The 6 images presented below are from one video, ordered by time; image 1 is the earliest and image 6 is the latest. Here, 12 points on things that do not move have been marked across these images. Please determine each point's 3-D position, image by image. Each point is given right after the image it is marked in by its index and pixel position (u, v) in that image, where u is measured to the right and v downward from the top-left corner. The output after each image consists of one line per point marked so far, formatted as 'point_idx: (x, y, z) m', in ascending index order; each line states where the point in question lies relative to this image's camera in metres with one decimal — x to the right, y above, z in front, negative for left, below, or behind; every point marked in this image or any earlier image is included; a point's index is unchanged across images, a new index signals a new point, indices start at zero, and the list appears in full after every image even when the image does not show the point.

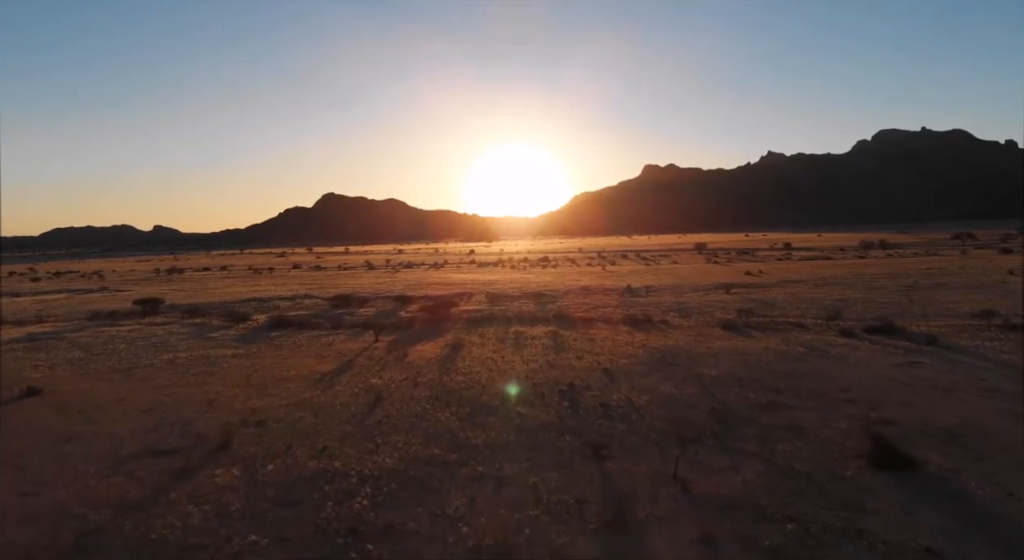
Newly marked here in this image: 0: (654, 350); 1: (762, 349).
0: (+4.9, -2.4, +19.1) m
1: (+8.6, -2.4, +19.2) m
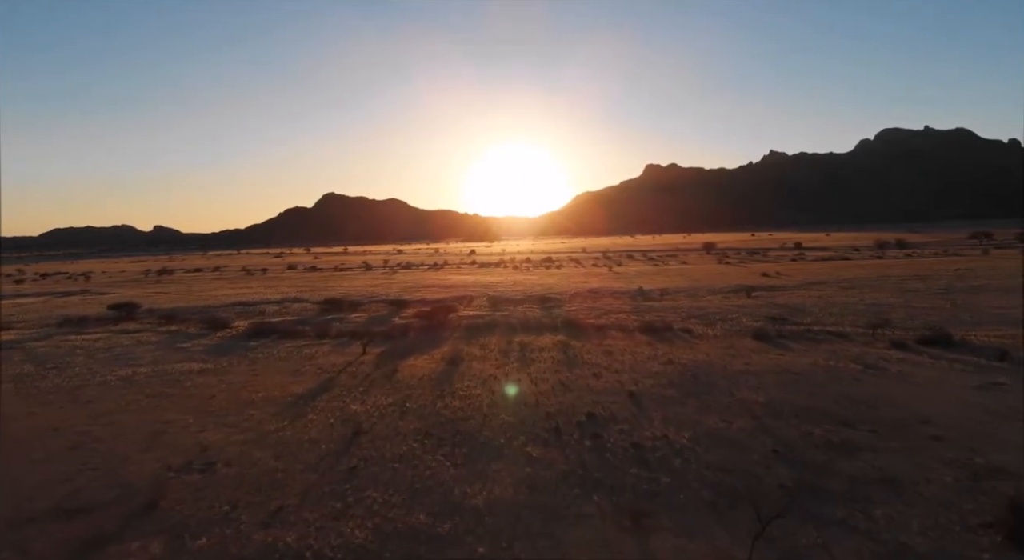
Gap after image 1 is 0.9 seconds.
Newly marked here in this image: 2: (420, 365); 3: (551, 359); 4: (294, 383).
0: (+5.1, -2.5, +16.5) m
1: (+8.8, -2.6, +16.5) m
2: (-2.9, -2.7, +17.9) m
3: (+1.2, -2.5, +17.8) m
4: (-6.5, -3.1, +16.6) m
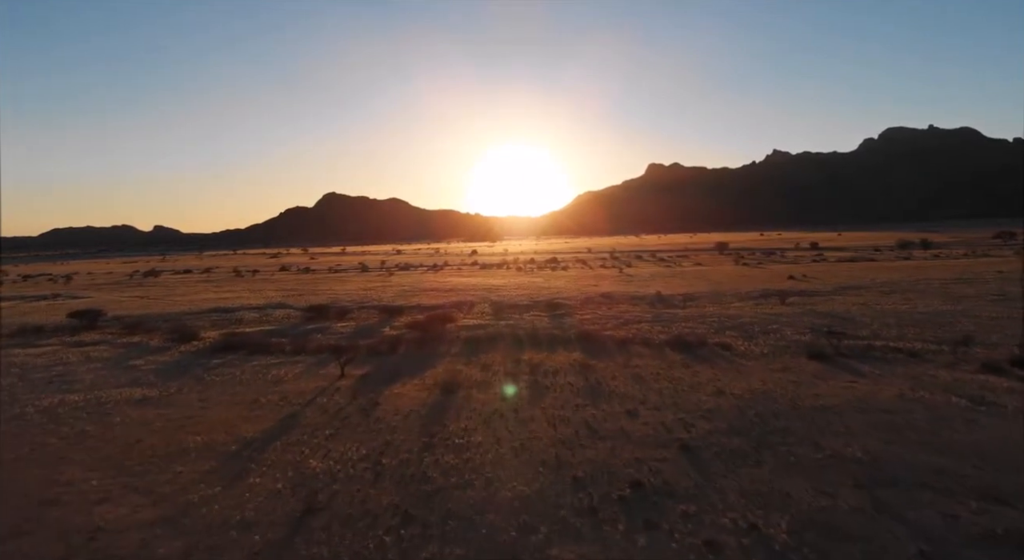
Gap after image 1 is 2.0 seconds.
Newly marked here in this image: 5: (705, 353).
0: (+5.3, -2.8, +13.0) m
1: (+9.0, -2.8, +13.1) m
2: (-2.7, -3.0, +14.5) m
3: (+1.5, -2.8, +14.4) m
4: (-6.3, -3.4, +13.2) m
5: (+6.4, -2.4, +18.4) m
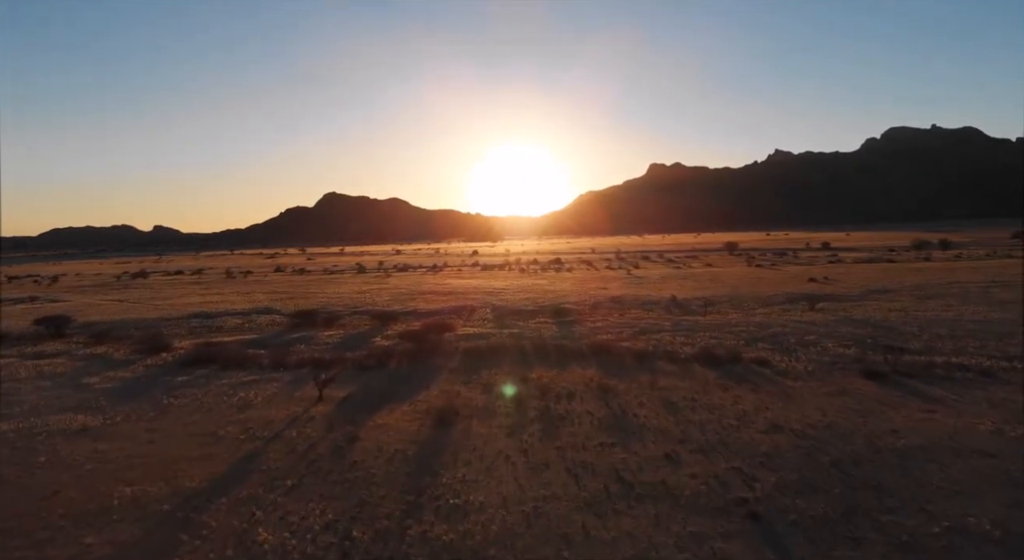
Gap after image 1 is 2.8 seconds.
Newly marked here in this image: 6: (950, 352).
0: (+5.5, -3.0, +10.6) m
1: (+9.2, -3.0, +10.6) m
2: (-2.5, -3.2, +12.0) m
3: (+1.7, -3.0, +11.9) m
4: (-6.1, -3.5, +10.7) m
5: (+6.5, -2.6, +15.9) m
6: (+13.7, -2.2, +17.6) m
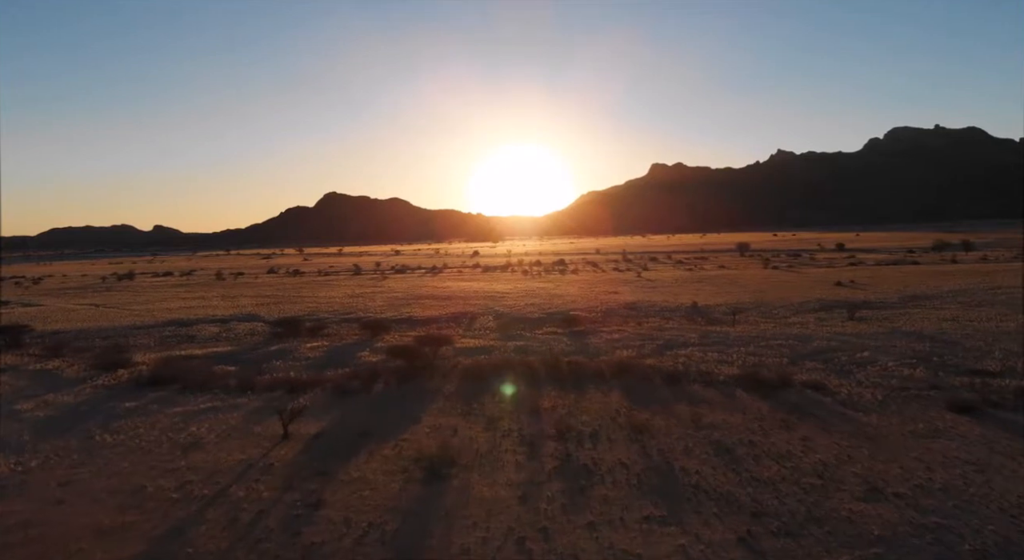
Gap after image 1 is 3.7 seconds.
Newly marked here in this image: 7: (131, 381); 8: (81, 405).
0: (+5.7, -3.2, +7.8) m
1: (+9.4, -3.2, +7.9) m
2: (-2.3, -3.4, +9.3) m
3: (+1.9, -3.2, +9.2) m
4: (-5.9, -3.8, +8.0) m
5: (+6.7, -2.8, +13.2) m
6: (+13.9, -2.5, +14.9) m
7: (-12.3, -3.2, +18.1) m
8: (-12.0, -3.4, +15.6) m
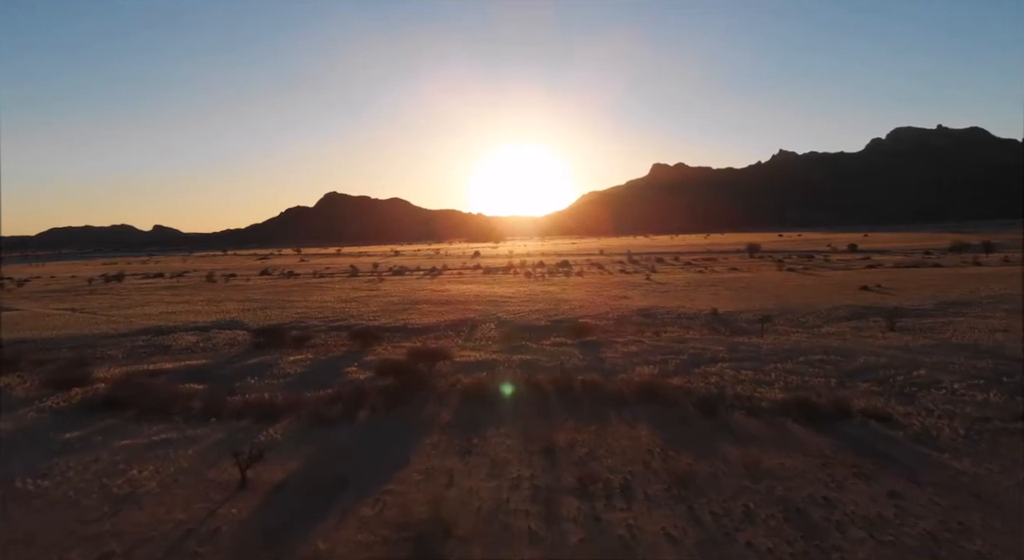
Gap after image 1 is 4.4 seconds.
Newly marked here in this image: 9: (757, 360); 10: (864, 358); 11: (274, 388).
0: (+5.9, -3.4, +5.6) m
1: (+9.6, -3.5, +5.6) m
2: (-2.2, -3.6, +7.1) m
3: (+2.0, -3.4, +6.9) m
4: (-5.7, -4.0, +5.7) m
5: (+6.9, -3.1, +10.9) m
6: (+14.1, -2.7, +12.6) m
7: (-12.1, -3.4, +15.9) m
8: (-11.9, -3.6, +13.4) m
9: (+7.5, -2.5, +17.1) m
10: (+10.8, -2.3, +17.2) m
11: (-6.9, -3.1, +16.3) m
